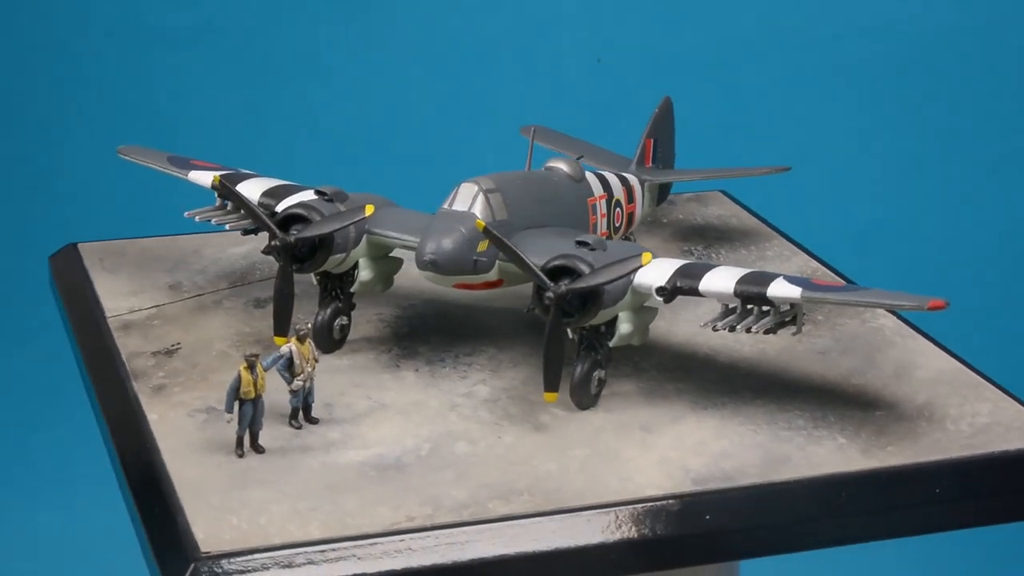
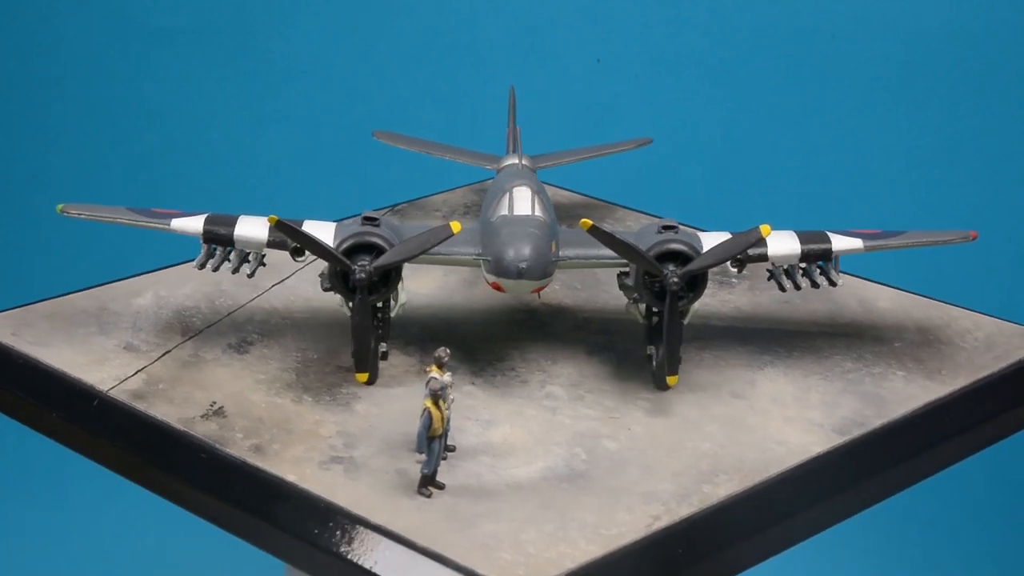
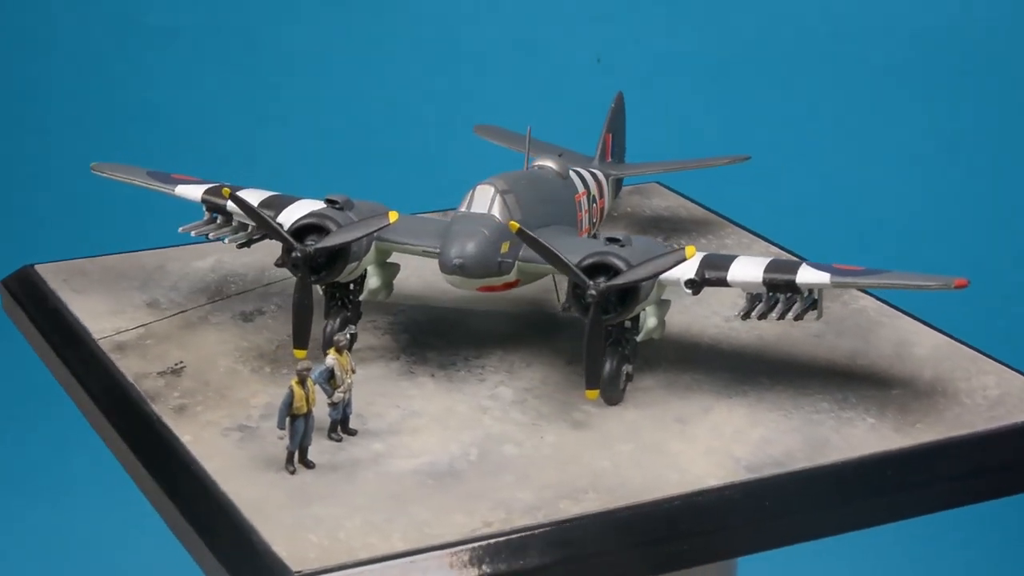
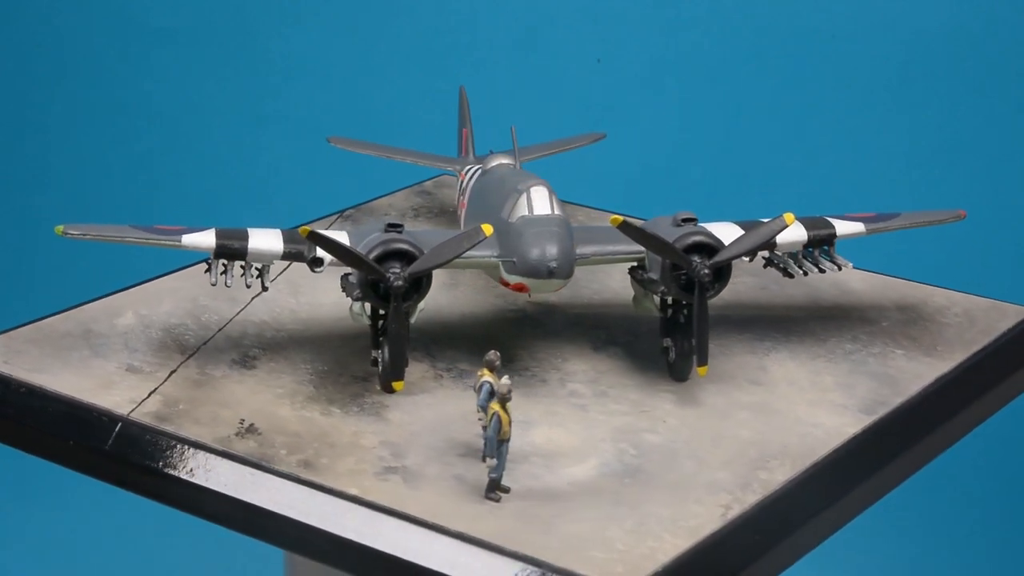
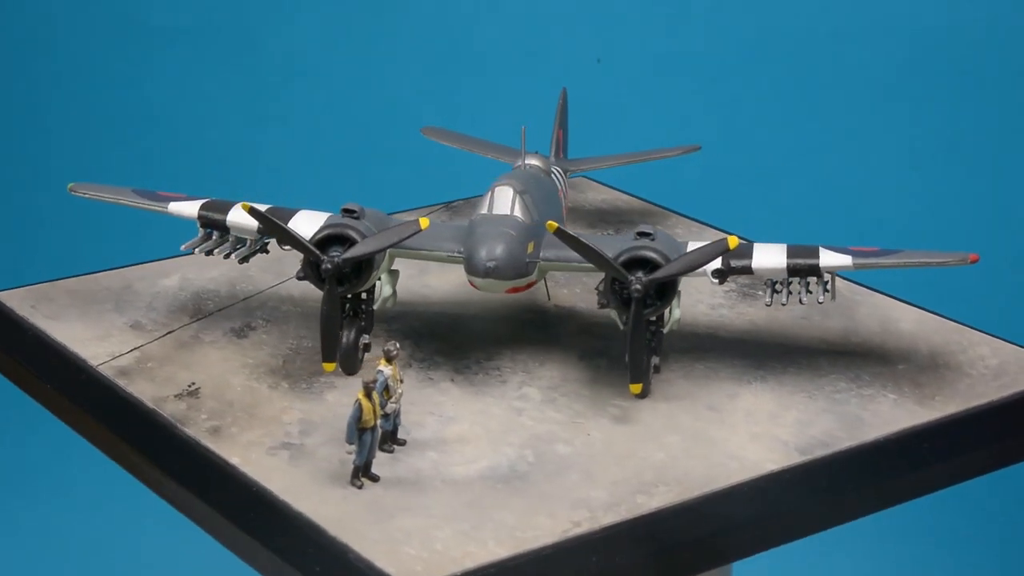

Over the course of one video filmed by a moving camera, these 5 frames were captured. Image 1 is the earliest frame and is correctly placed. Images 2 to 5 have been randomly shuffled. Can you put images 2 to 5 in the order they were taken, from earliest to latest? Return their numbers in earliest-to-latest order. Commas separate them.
3, 5, 2, 4
